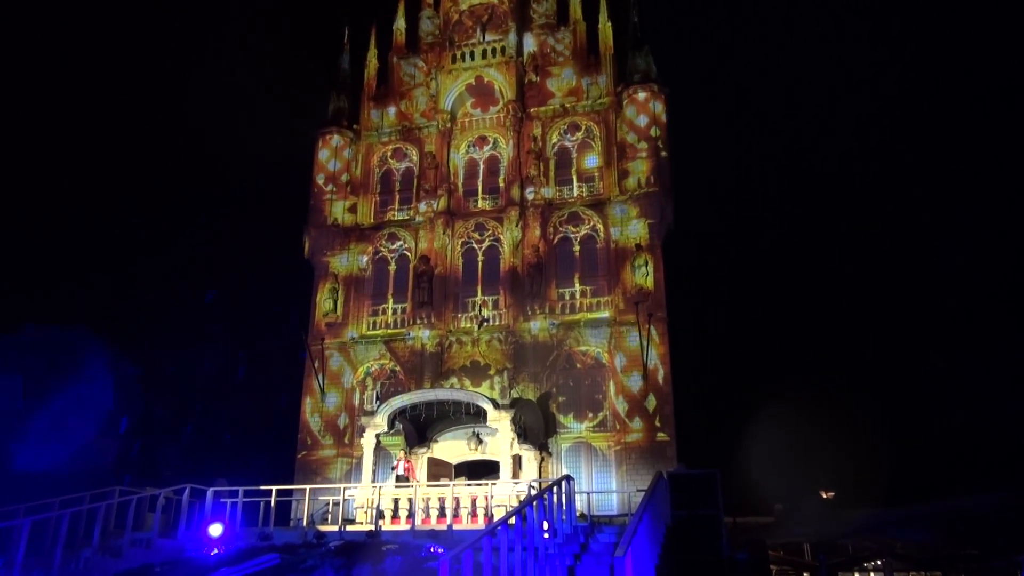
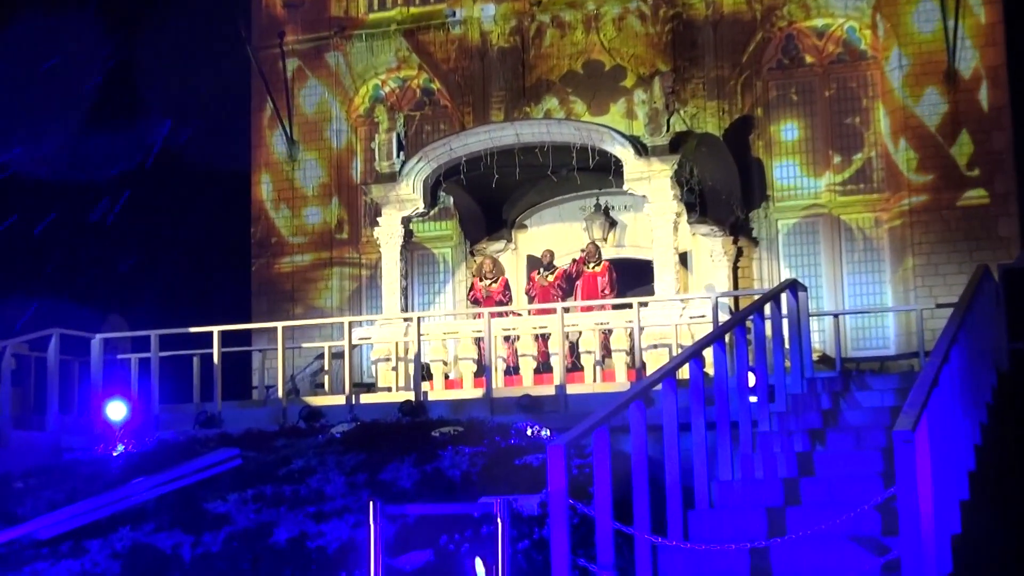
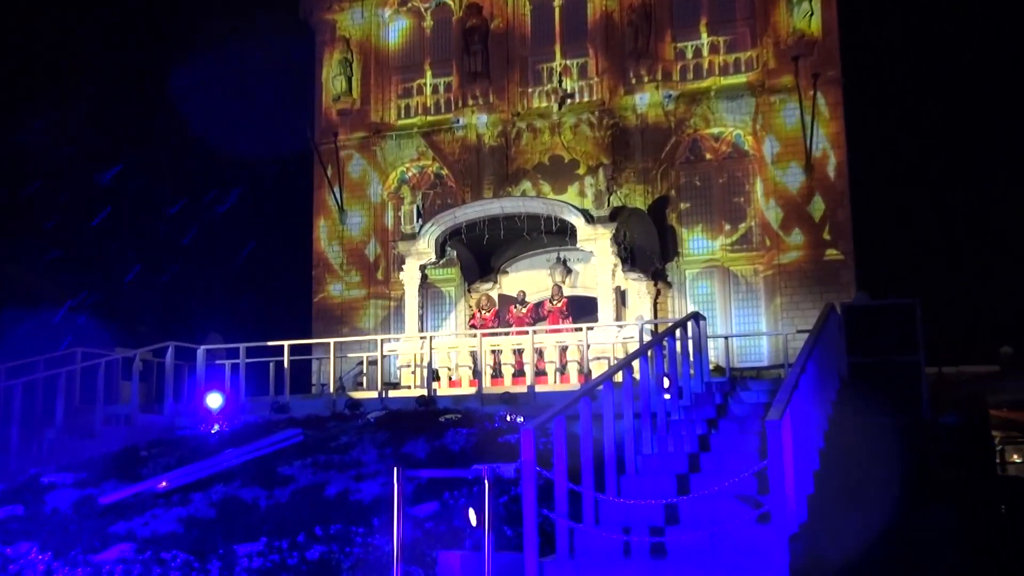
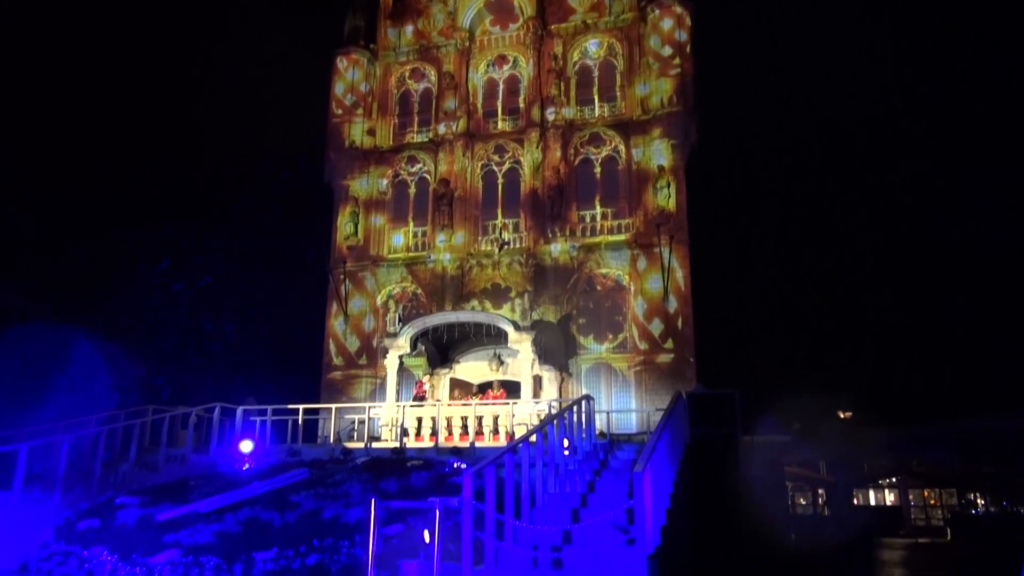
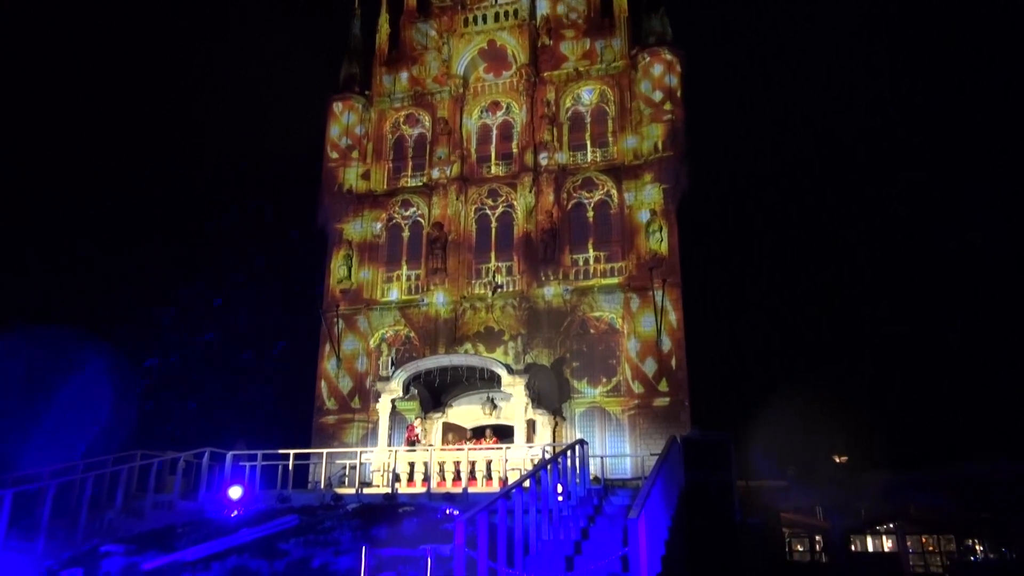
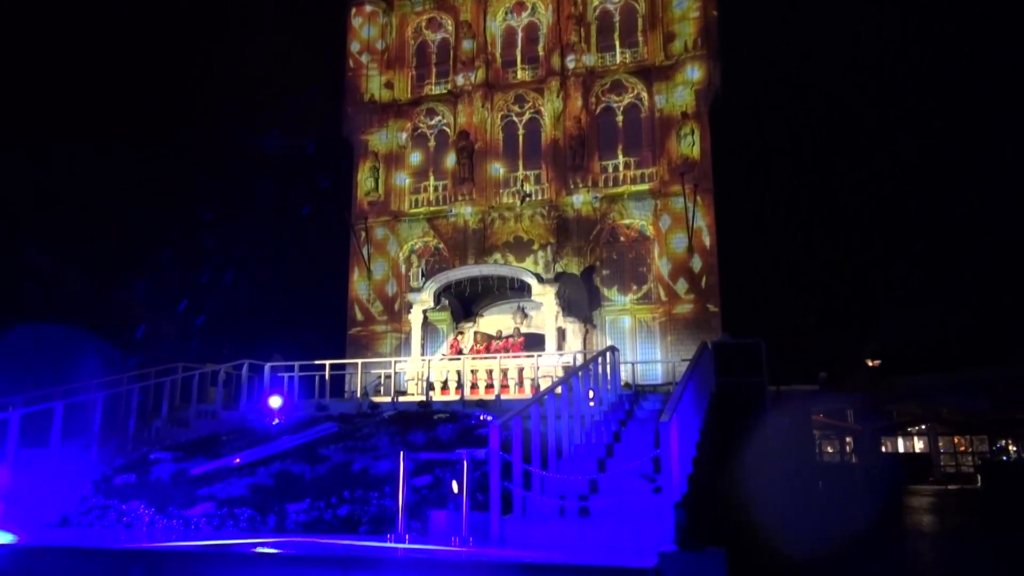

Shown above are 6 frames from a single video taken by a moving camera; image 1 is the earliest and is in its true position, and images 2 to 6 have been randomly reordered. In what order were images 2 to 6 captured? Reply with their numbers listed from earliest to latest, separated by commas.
5, 4, 6, 3, 2
